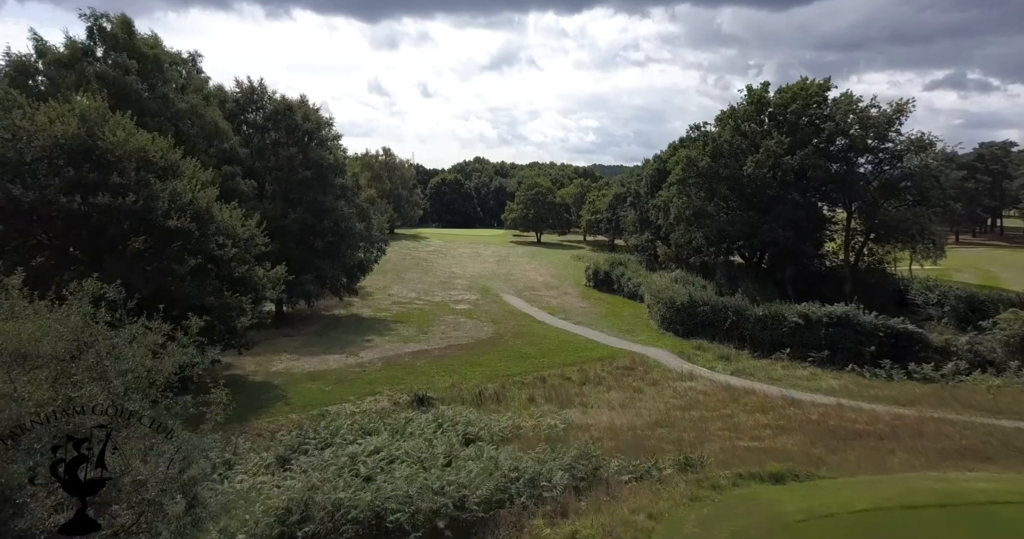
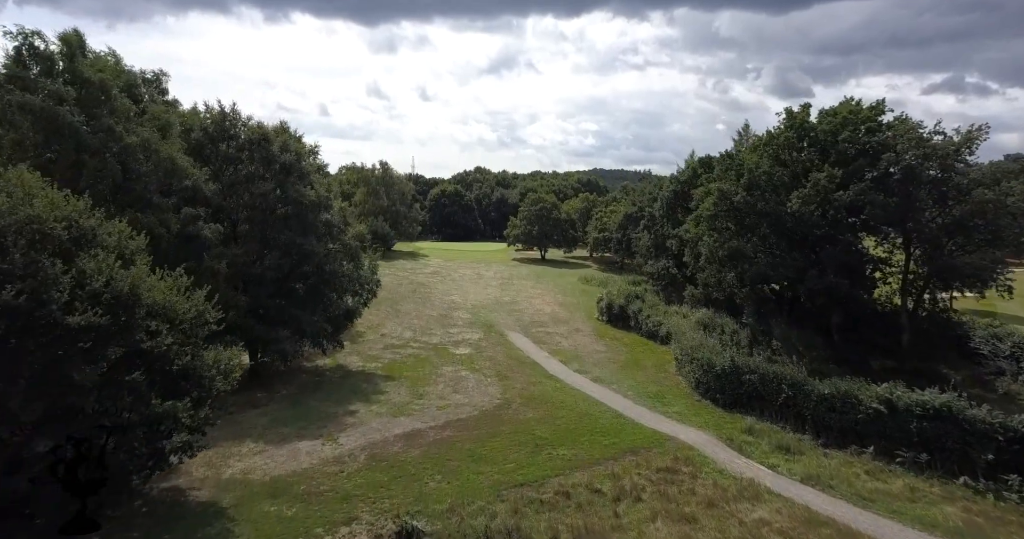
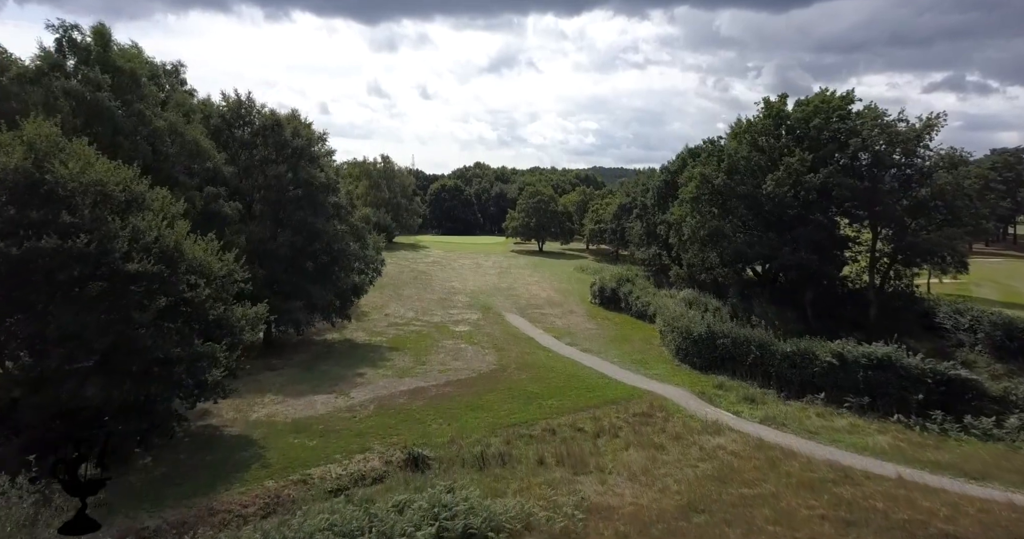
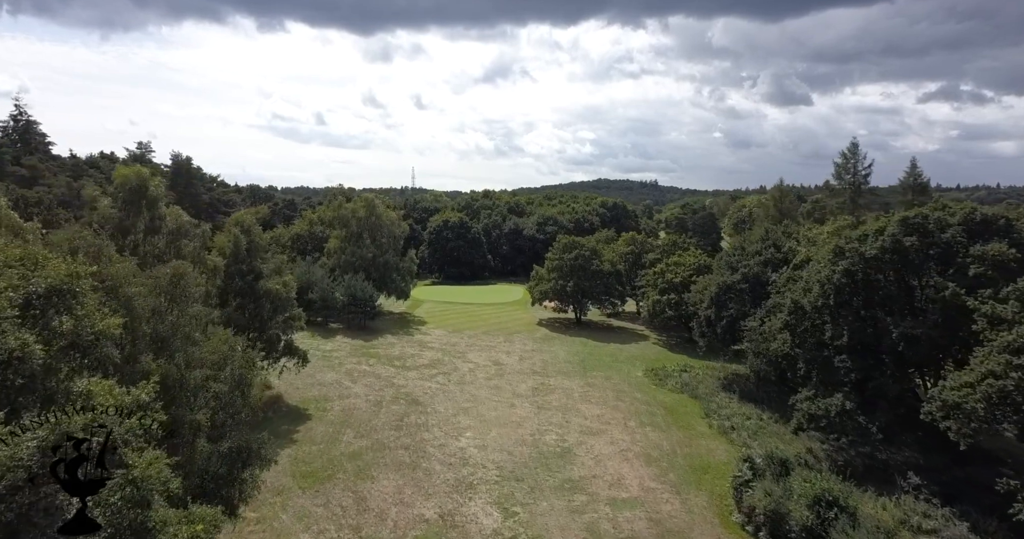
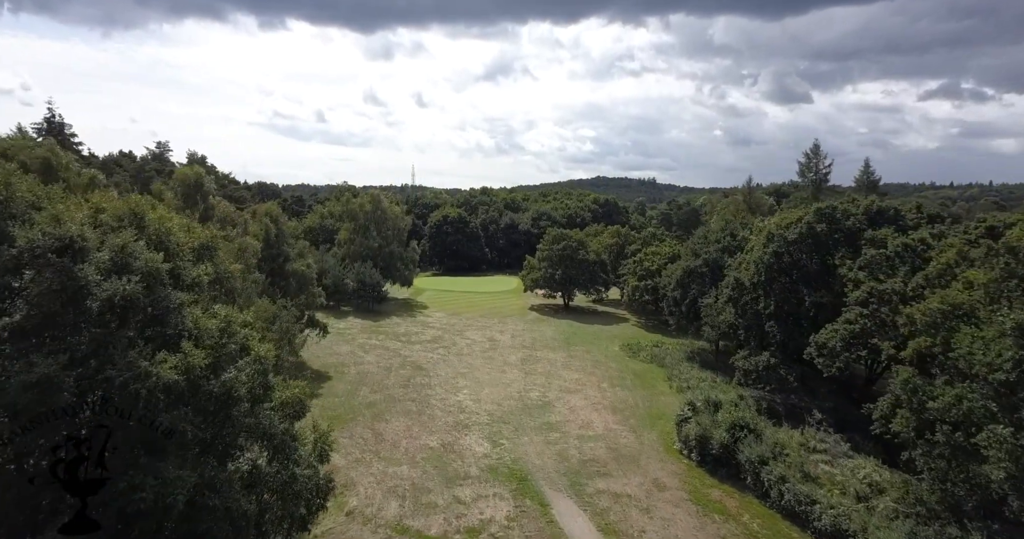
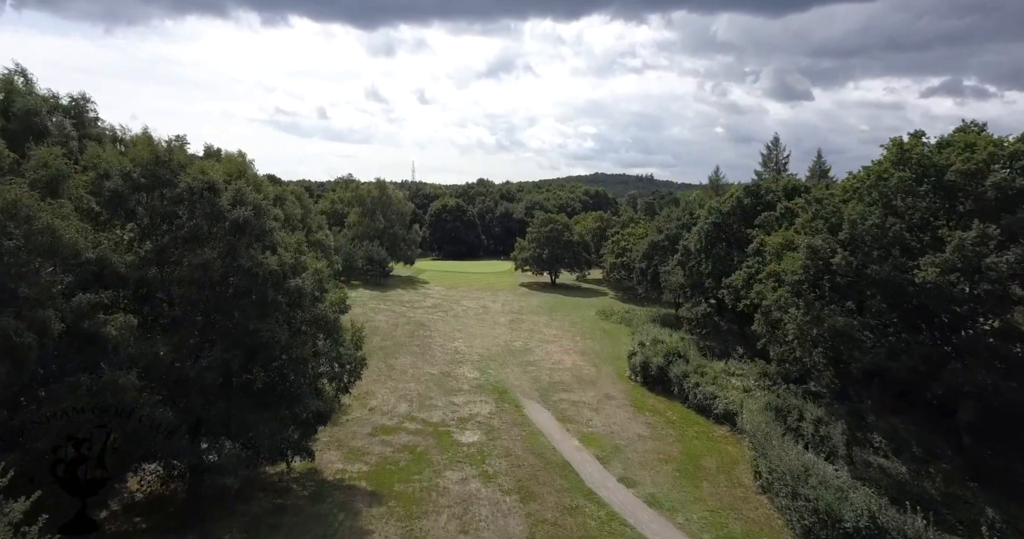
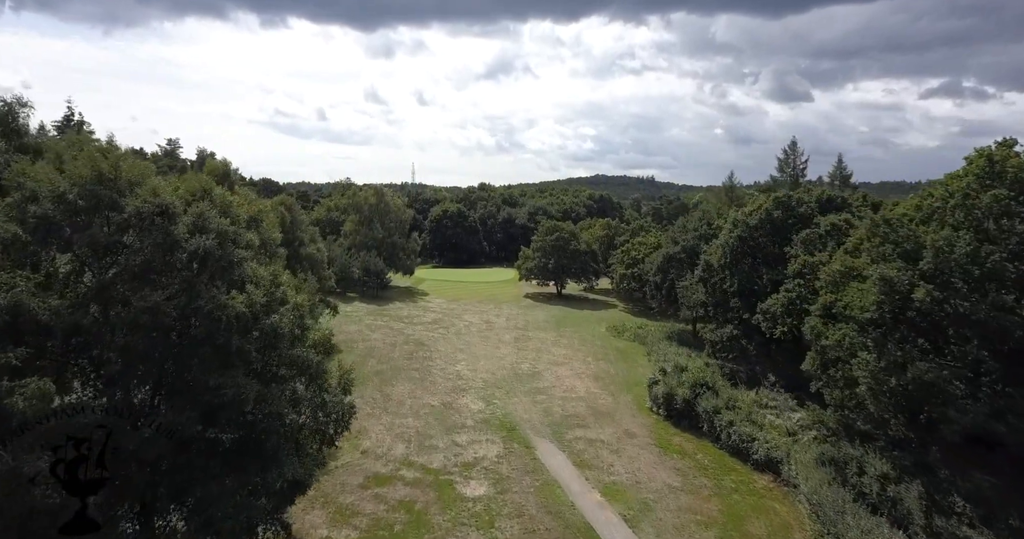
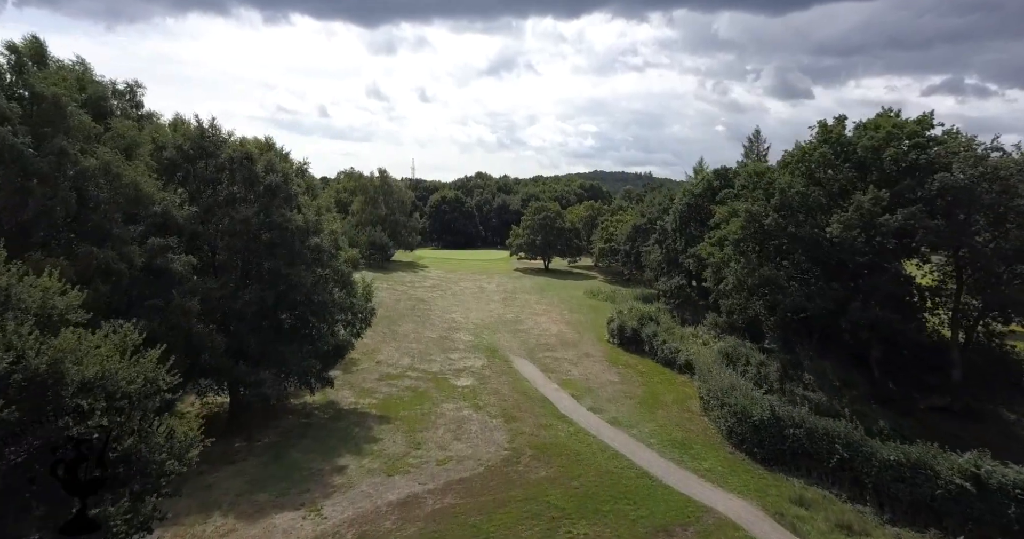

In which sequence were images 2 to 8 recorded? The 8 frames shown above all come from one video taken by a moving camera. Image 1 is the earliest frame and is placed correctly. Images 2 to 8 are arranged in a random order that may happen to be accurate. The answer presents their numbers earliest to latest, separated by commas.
3, 2, 8, 6, 7, 5, 4
